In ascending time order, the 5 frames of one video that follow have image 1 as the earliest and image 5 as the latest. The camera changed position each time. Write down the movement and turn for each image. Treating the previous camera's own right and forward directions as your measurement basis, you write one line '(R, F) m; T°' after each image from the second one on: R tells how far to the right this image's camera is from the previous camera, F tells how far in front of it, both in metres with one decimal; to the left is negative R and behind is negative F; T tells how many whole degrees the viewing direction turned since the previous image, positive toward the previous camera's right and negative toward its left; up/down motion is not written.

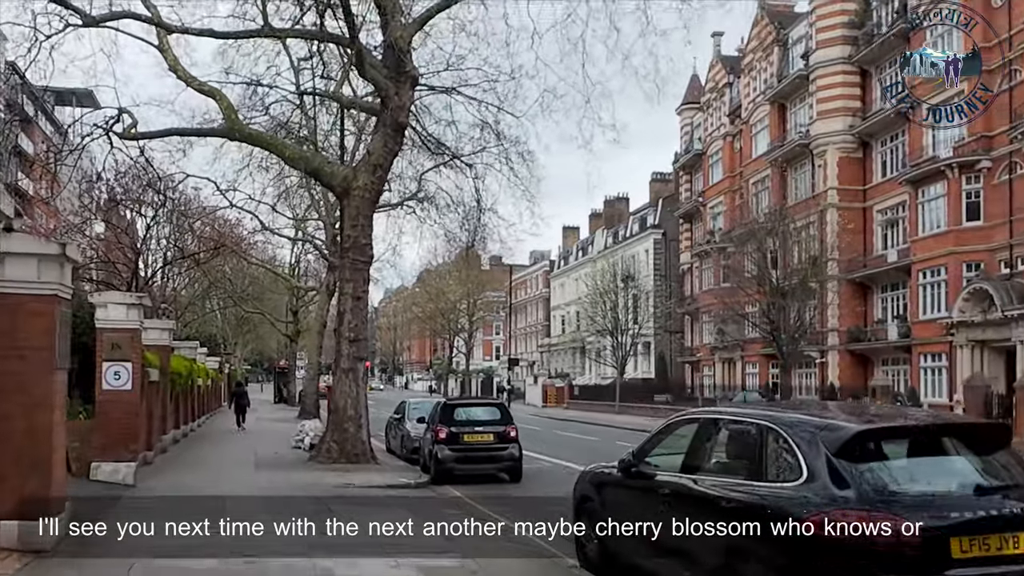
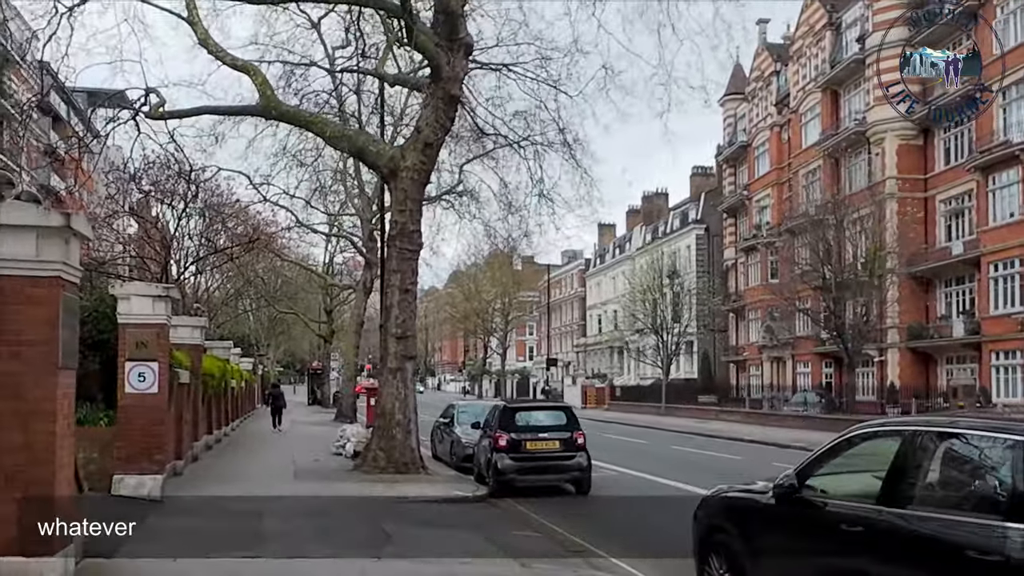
(-0.6, +1.8) m; -2°
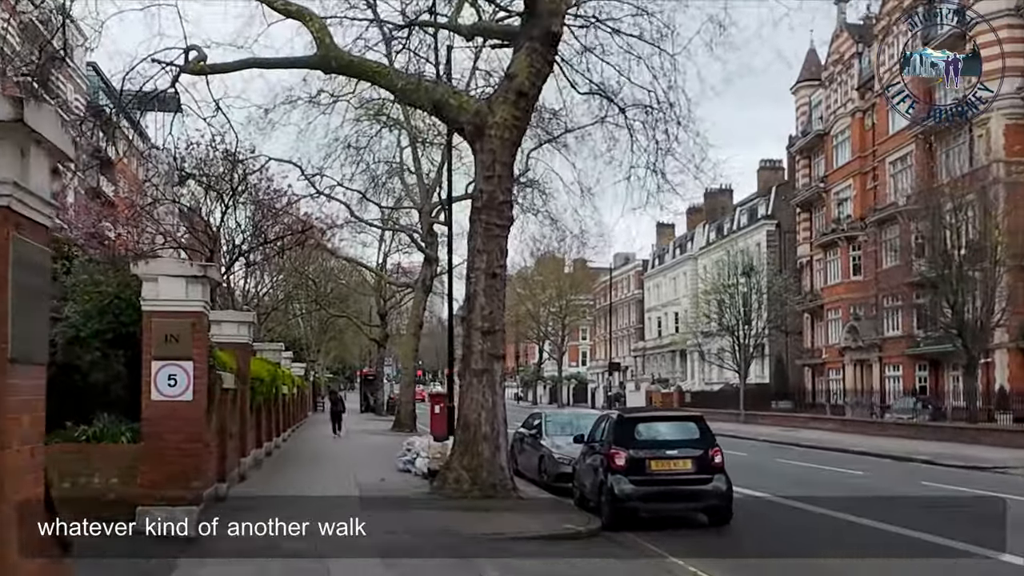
(-0.9, +3.0) m; -3°
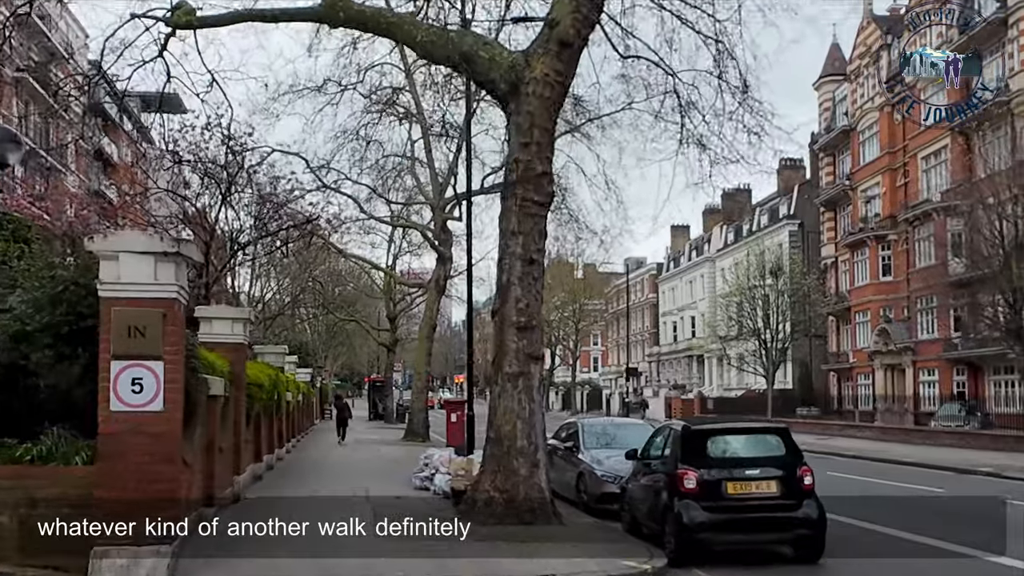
(-0.4, +2.1) m; 0°
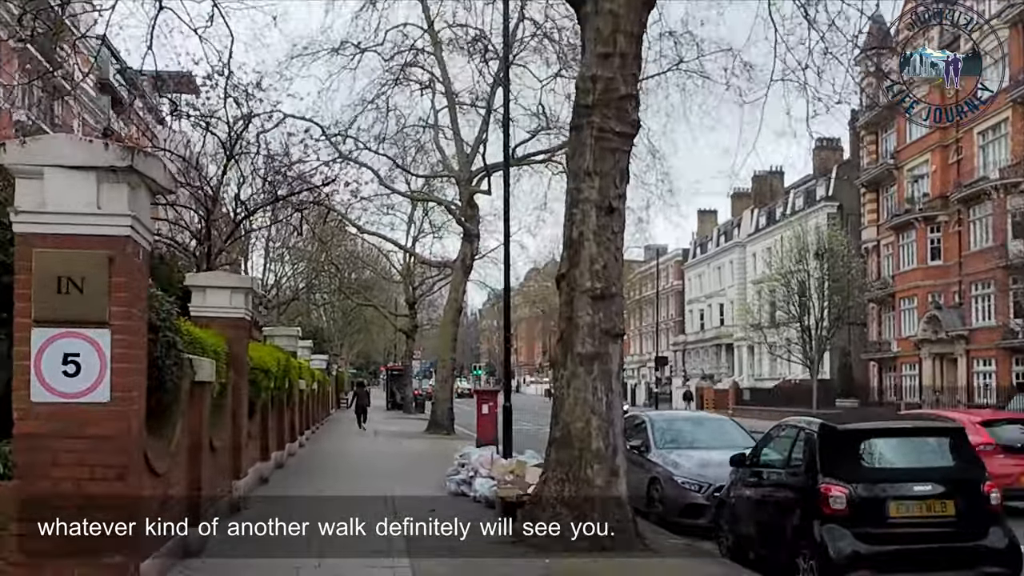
(-0.5, +2.6) m; -1°
